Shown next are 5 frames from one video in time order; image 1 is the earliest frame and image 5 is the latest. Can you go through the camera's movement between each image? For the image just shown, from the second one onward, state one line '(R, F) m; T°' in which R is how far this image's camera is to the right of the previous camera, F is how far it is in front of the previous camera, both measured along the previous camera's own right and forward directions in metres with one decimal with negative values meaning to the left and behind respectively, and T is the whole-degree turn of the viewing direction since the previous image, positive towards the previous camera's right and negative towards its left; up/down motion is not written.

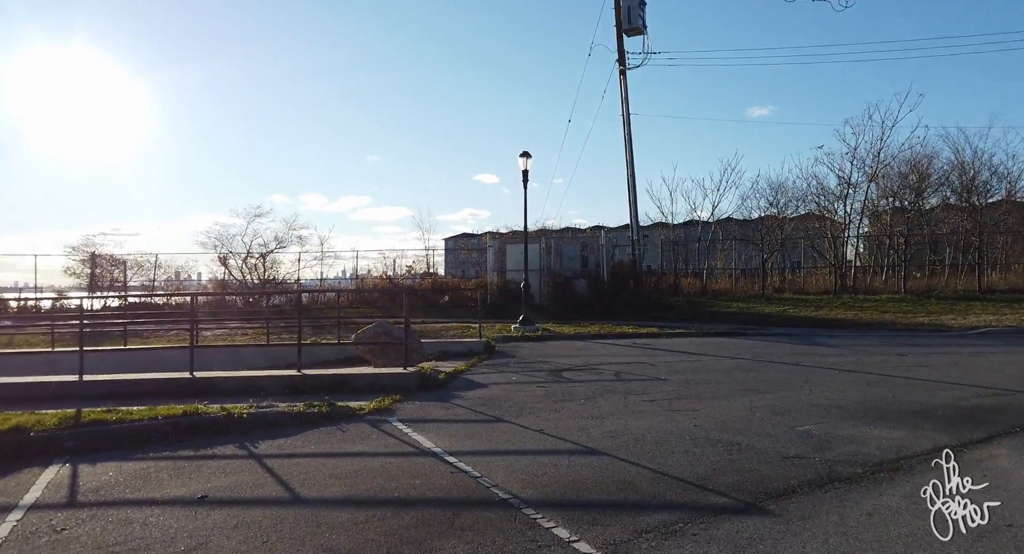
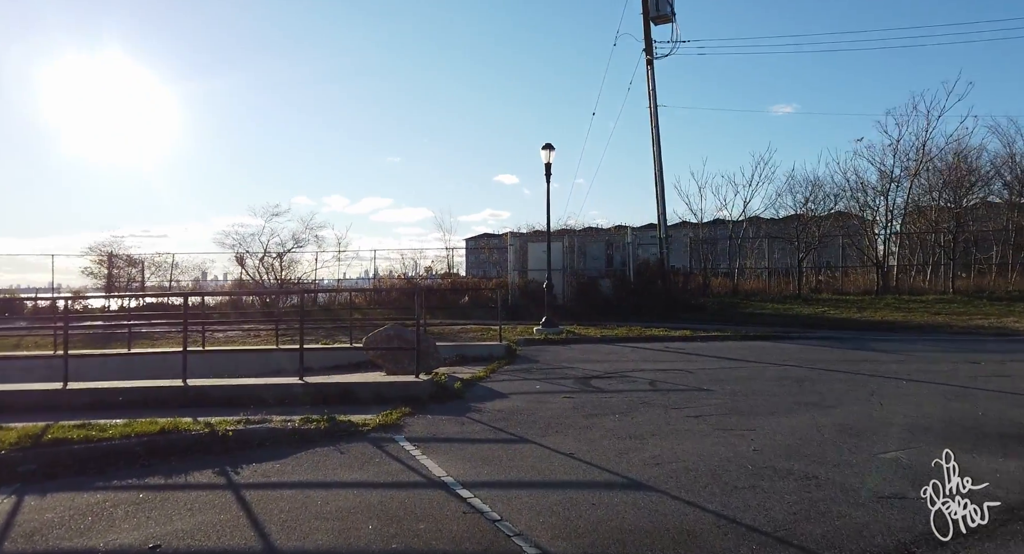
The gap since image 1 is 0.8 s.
(0.0, +0.9) m; -2°
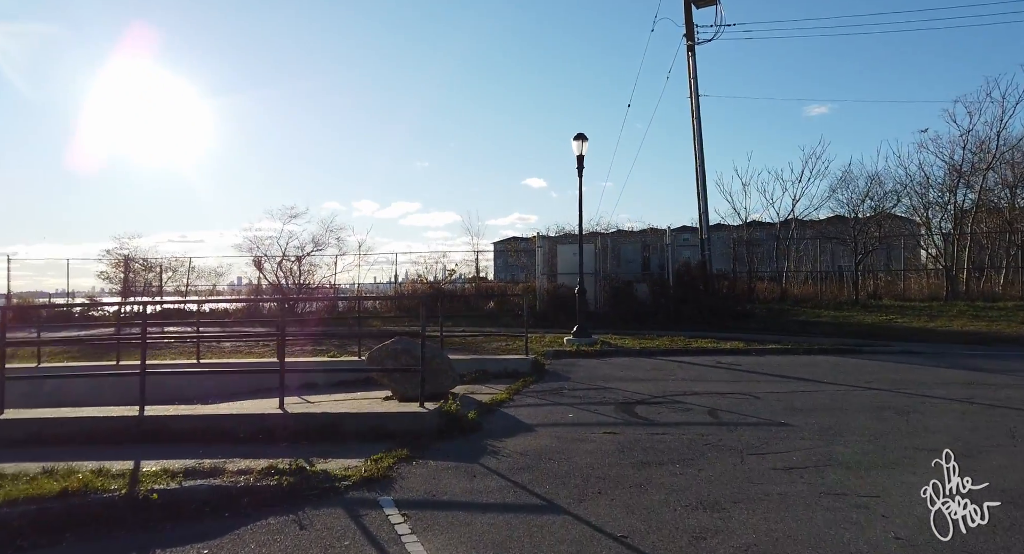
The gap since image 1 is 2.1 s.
(0.0, +1.6) m; -3°
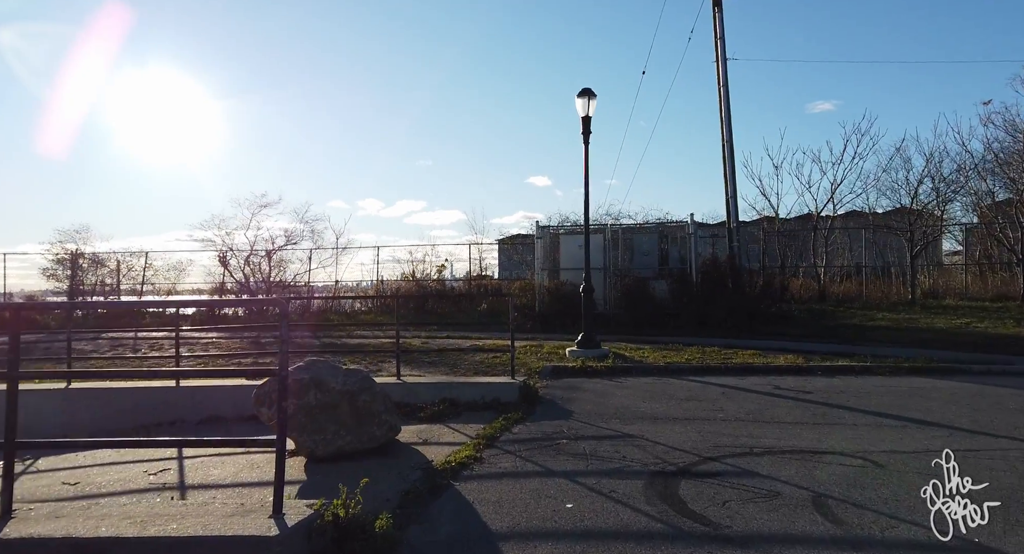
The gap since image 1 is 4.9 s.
(+0.4, +3.3) m; -1°
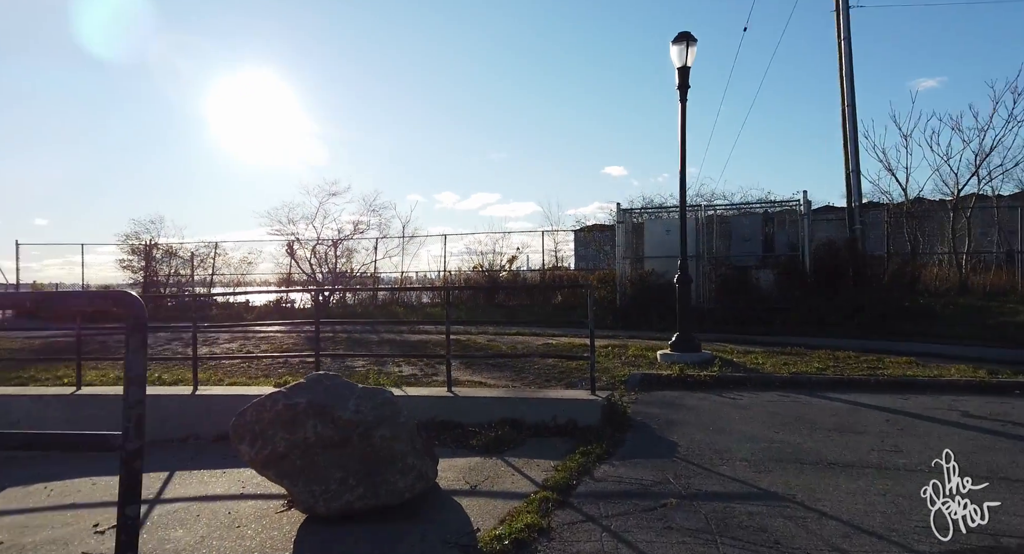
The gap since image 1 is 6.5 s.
(-0.1, +2.0) m; -7°
